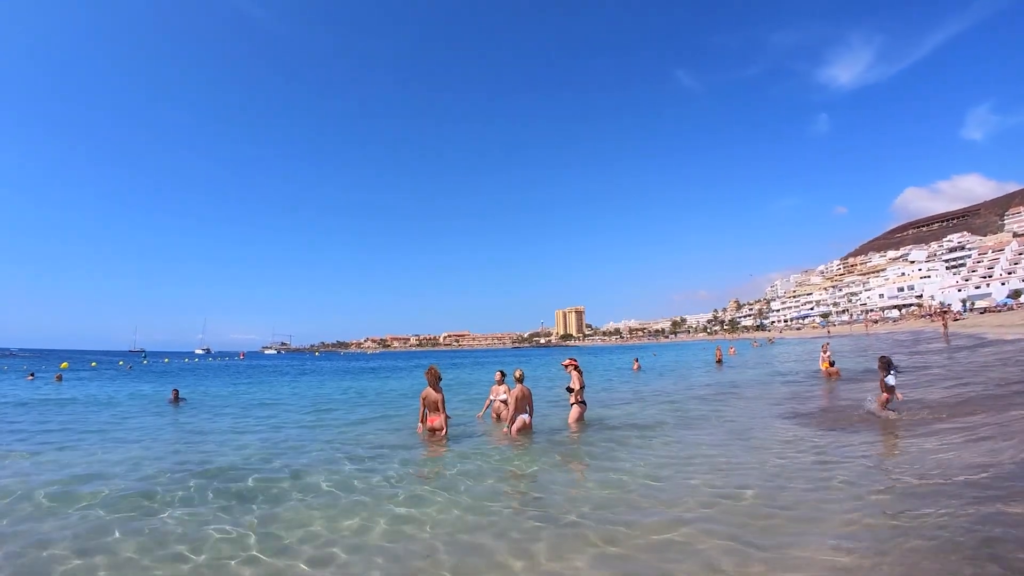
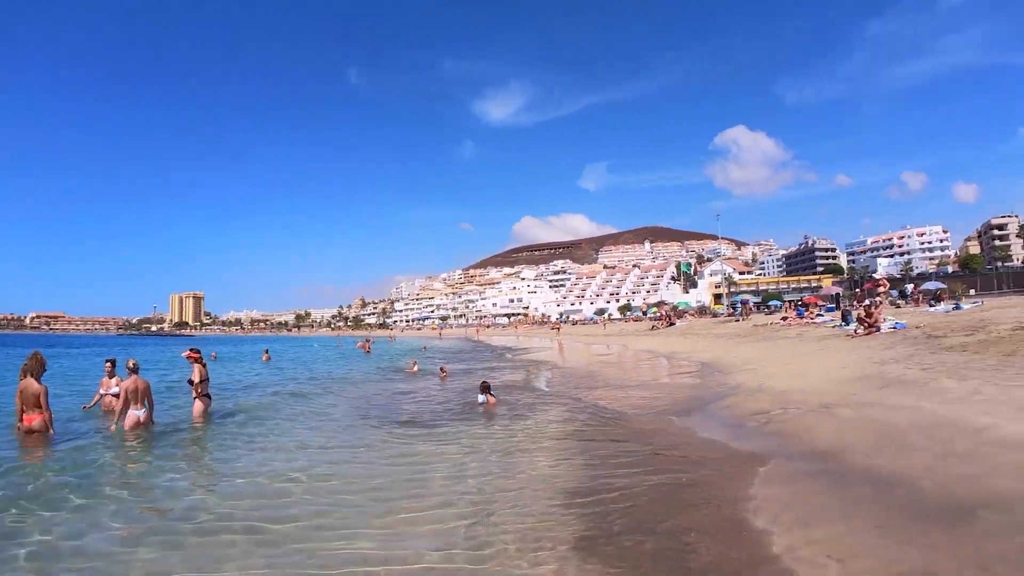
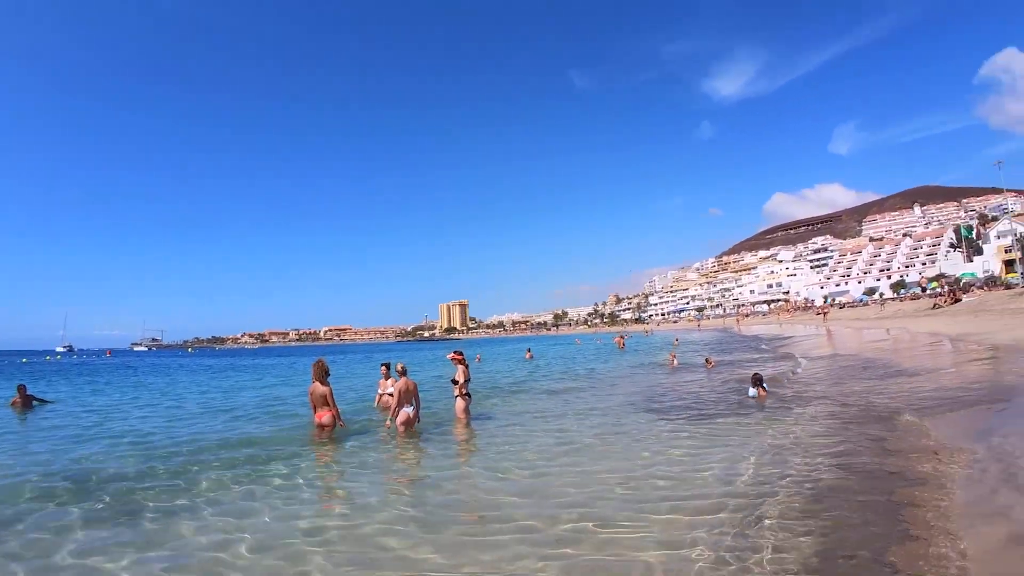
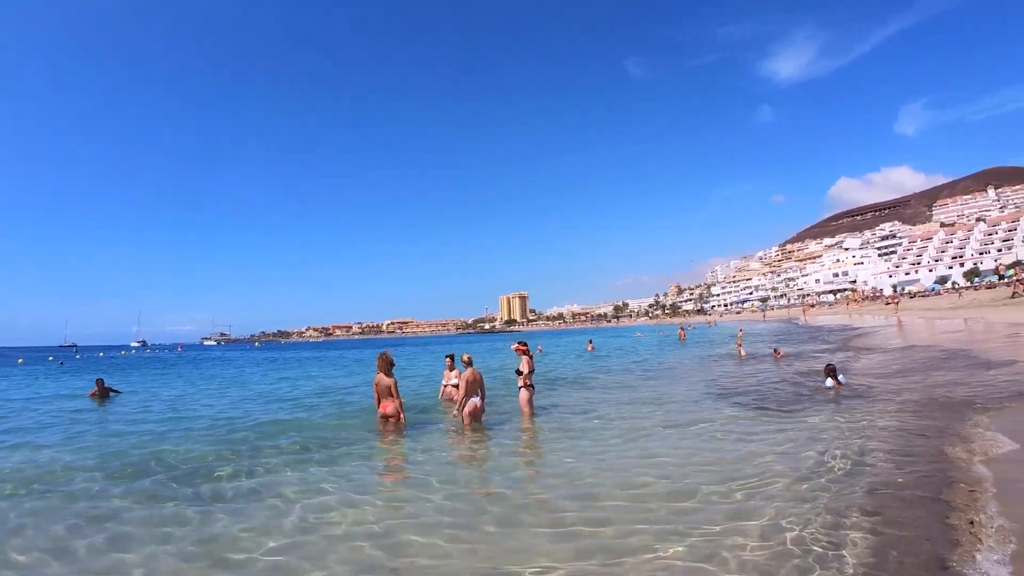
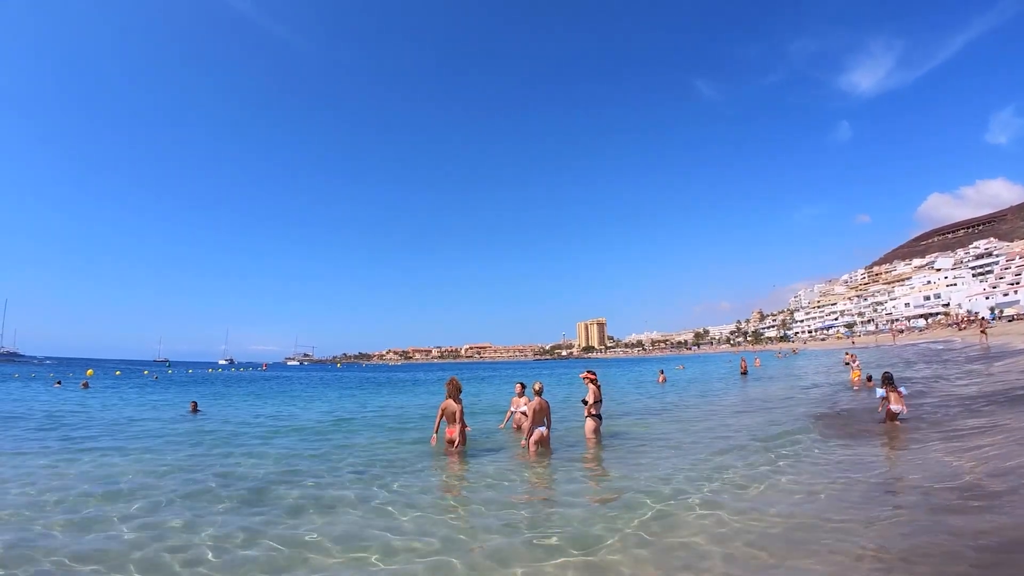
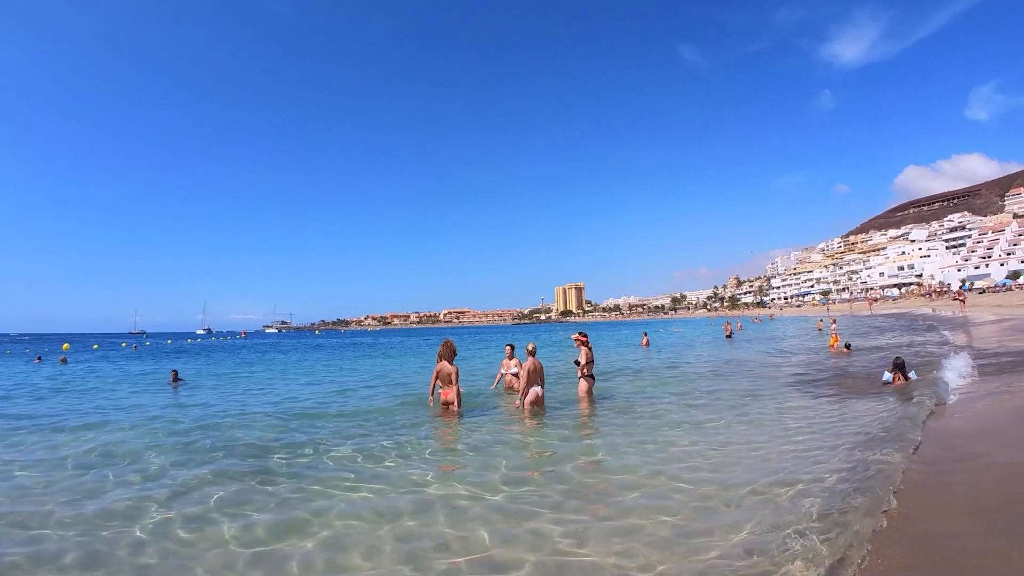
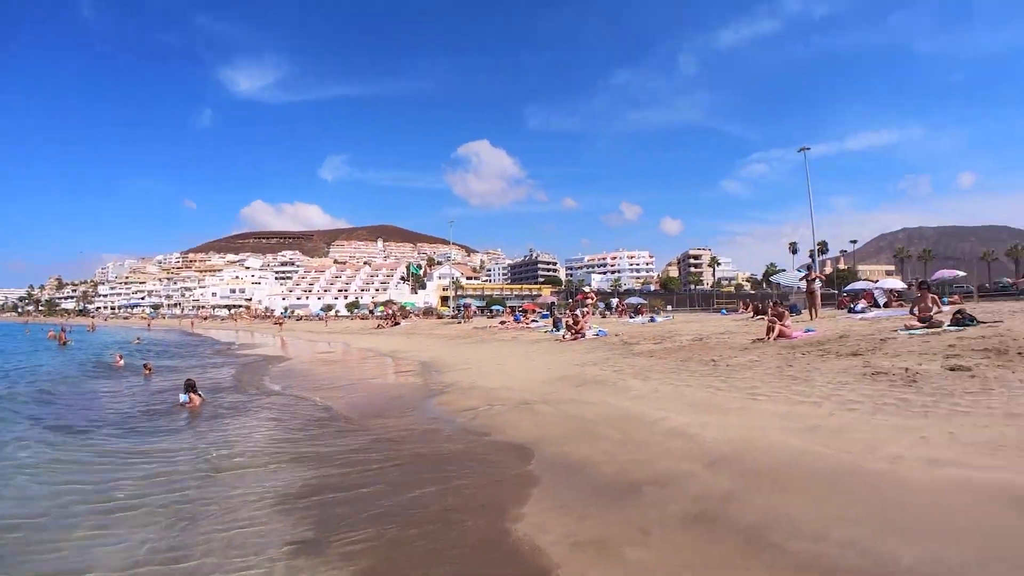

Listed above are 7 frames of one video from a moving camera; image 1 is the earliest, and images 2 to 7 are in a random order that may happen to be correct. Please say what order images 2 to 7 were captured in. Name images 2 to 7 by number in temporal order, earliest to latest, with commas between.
5, 6, 4, 3, 2, 7
